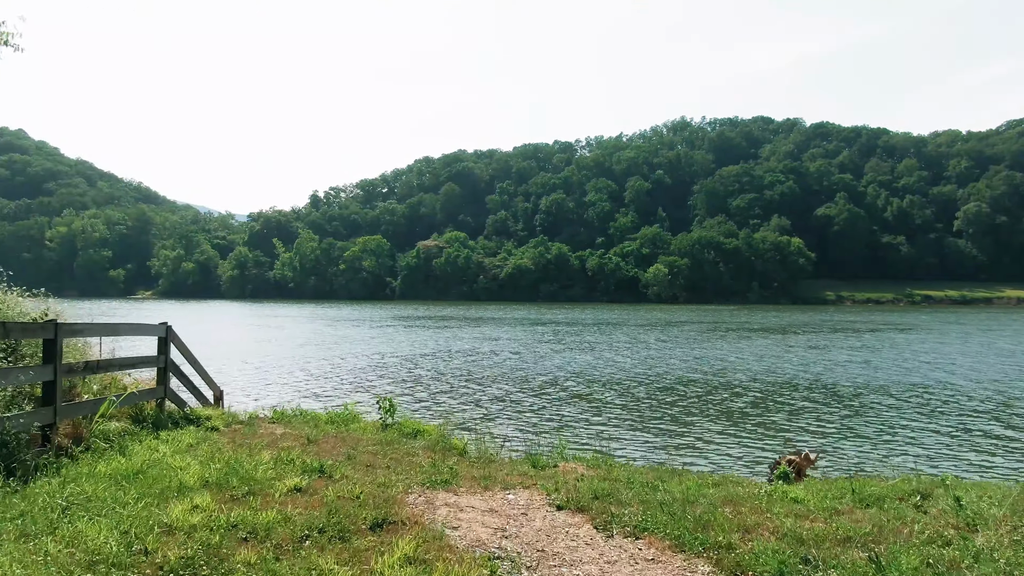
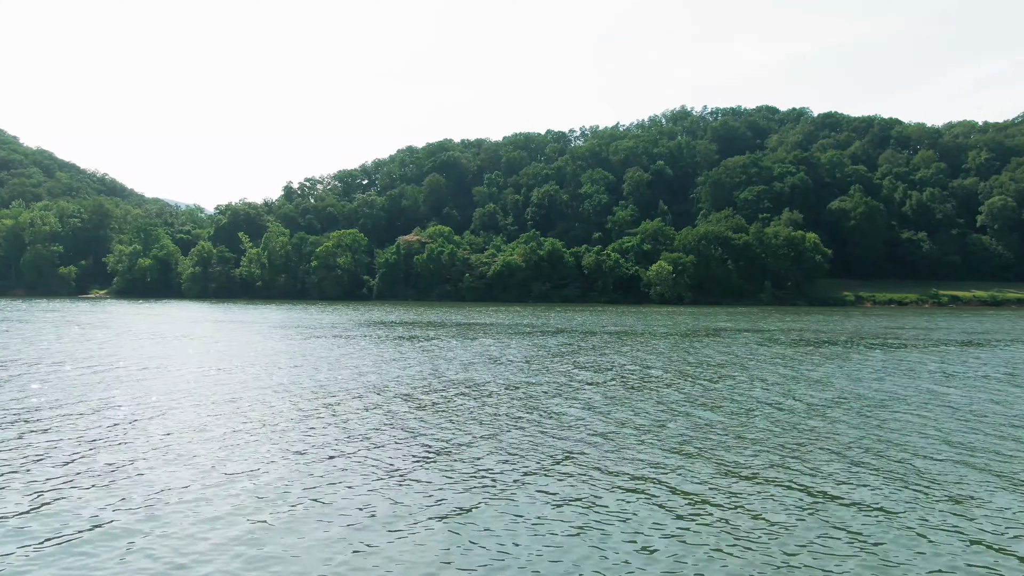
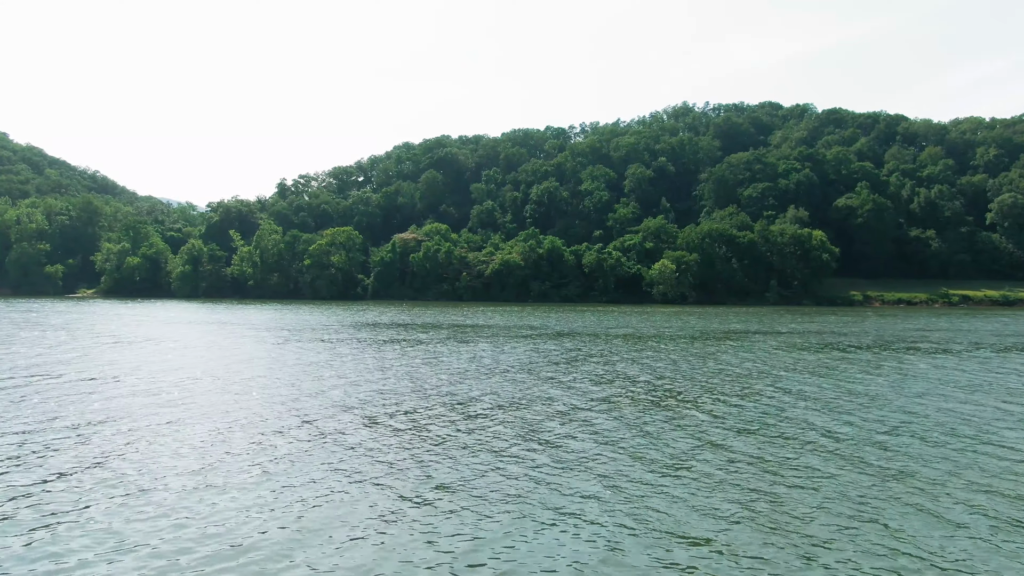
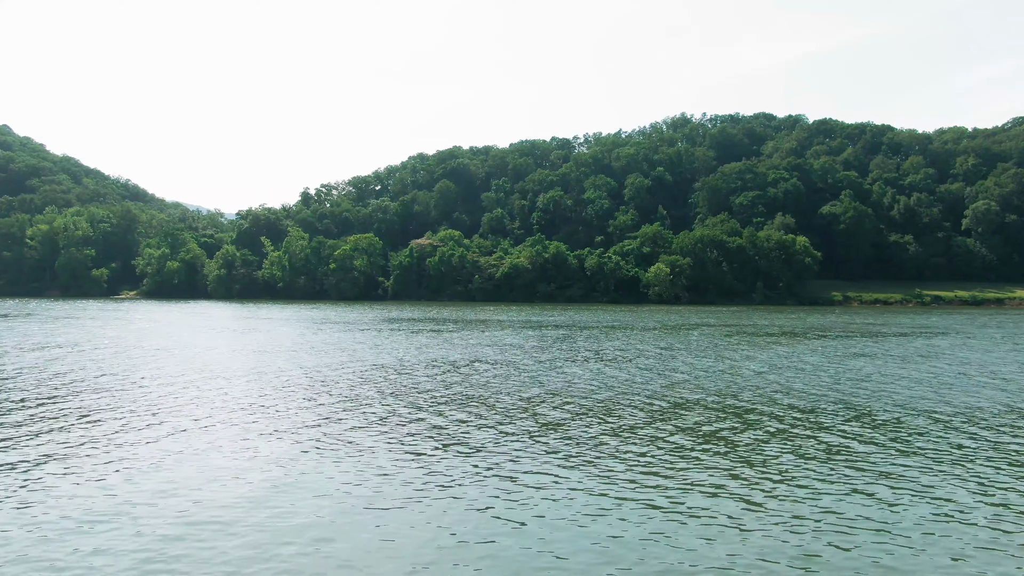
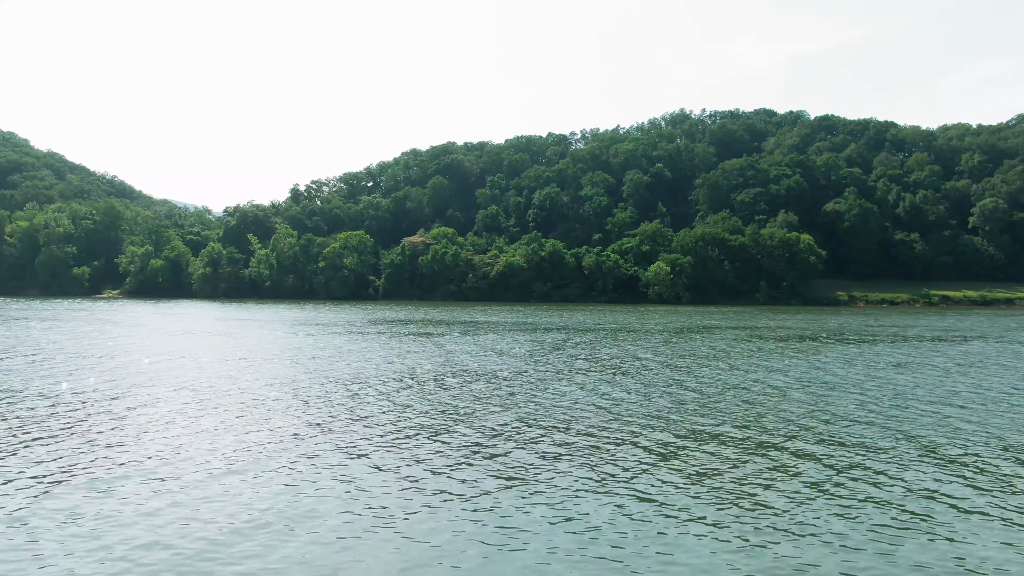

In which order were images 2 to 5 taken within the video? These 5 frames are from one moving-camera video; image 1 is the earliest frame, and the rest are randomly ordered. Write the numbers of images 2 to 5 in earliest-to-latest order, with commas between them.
4, 5, 2, 3
